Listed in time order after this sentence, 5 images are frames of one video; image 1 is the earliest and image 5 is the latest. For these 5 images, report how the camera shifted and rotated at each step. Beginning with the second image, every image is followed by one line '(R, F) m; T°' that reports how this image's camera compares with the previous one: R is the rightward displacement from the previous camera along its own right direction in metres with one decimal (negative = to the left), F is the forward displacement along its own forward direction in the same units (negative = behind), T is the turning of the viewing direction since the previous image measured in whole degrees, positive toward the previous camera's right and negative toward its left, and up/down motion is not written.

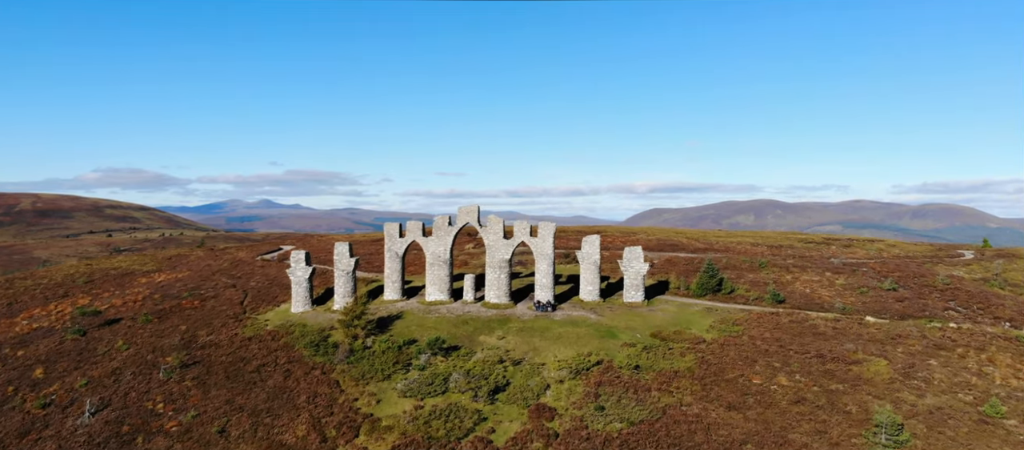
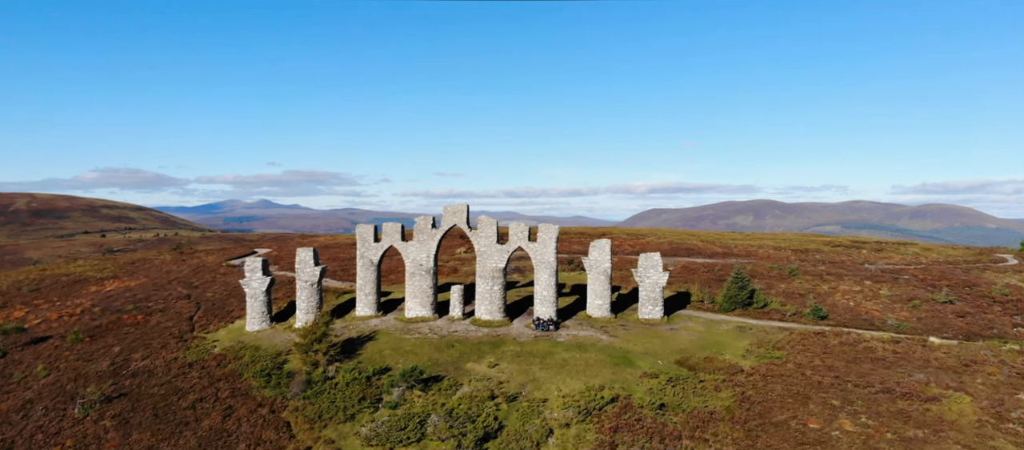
(+0.1, +2.5) m; 0°
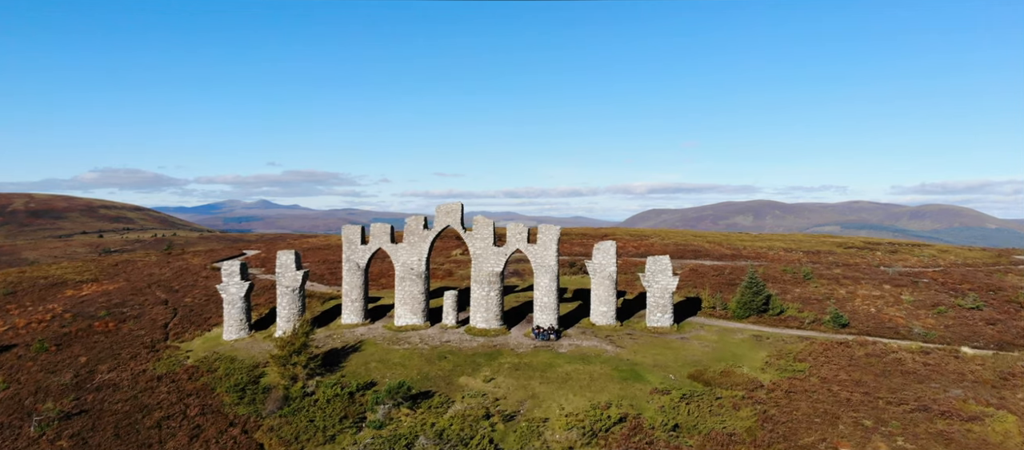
(0.0, +1.0) m; 0°
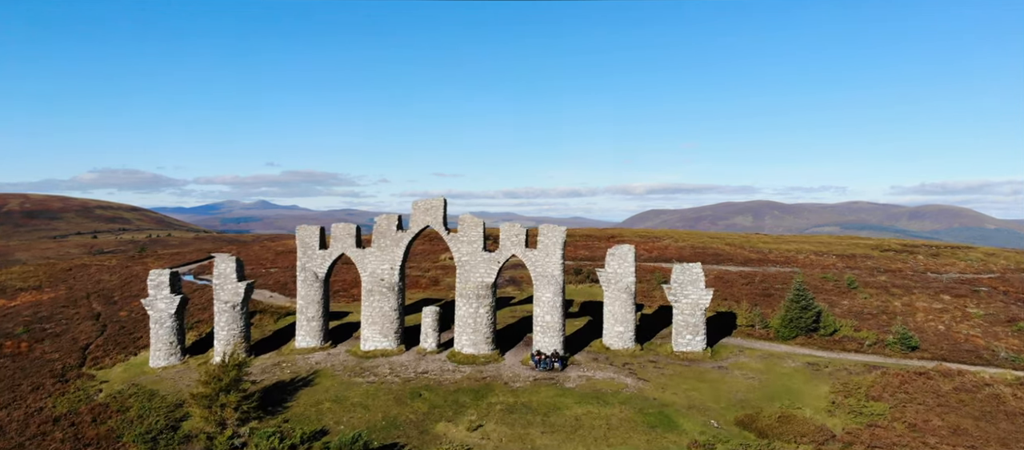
(+0.1, +2.4) m; 0°
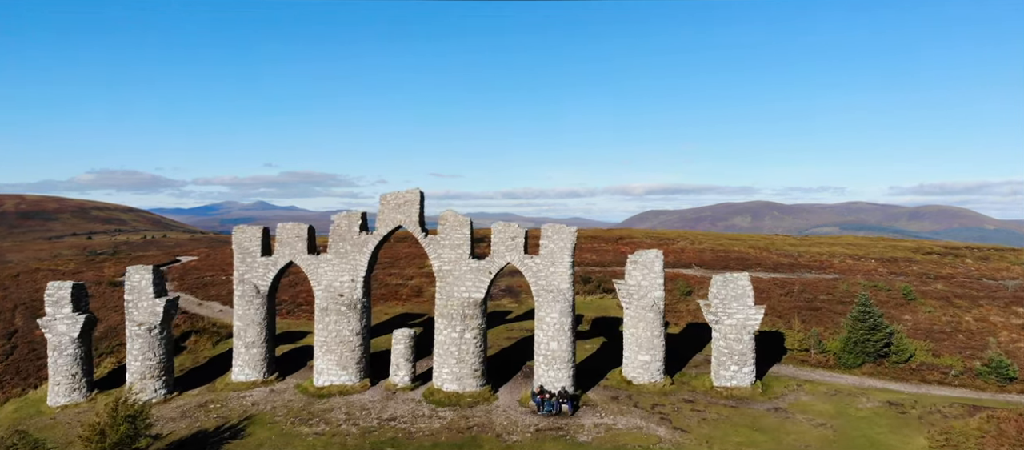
(0.0, +2.2) m; 0°
